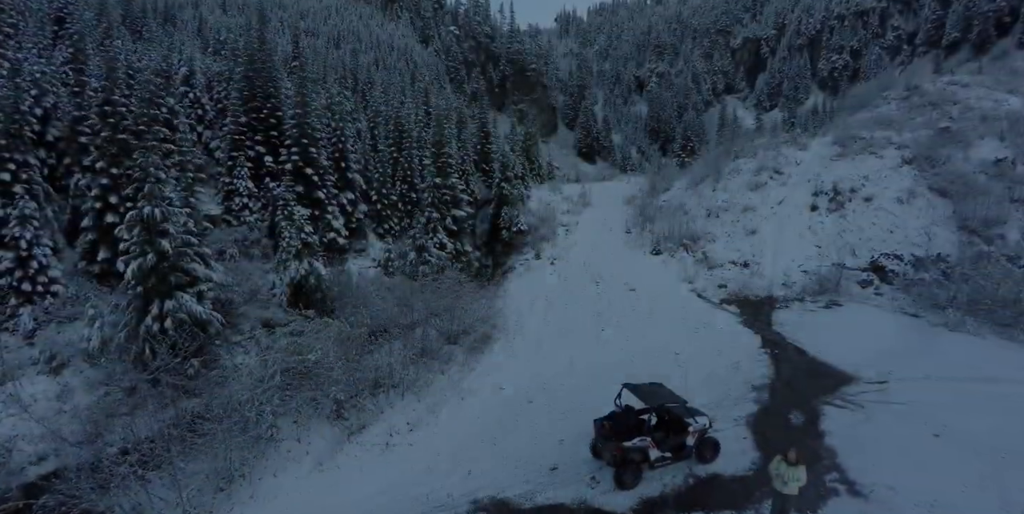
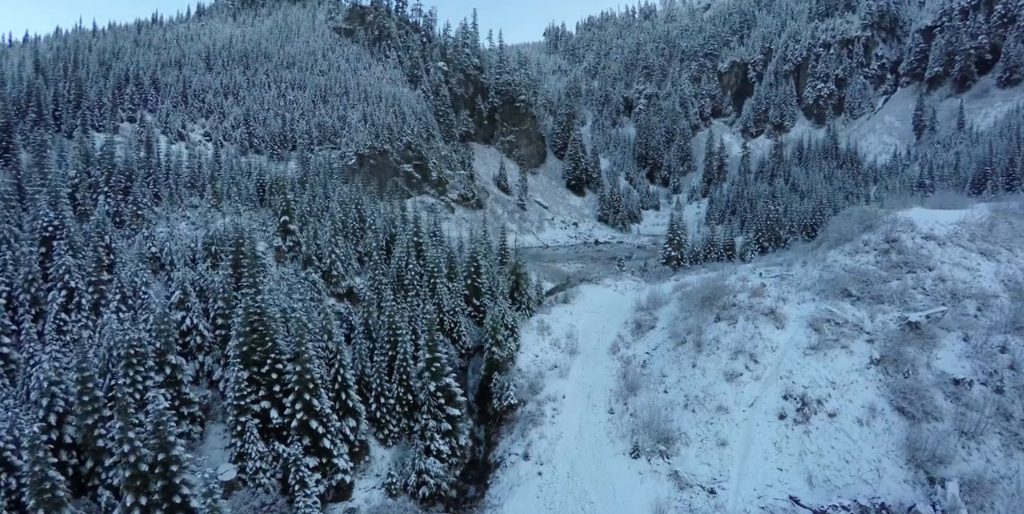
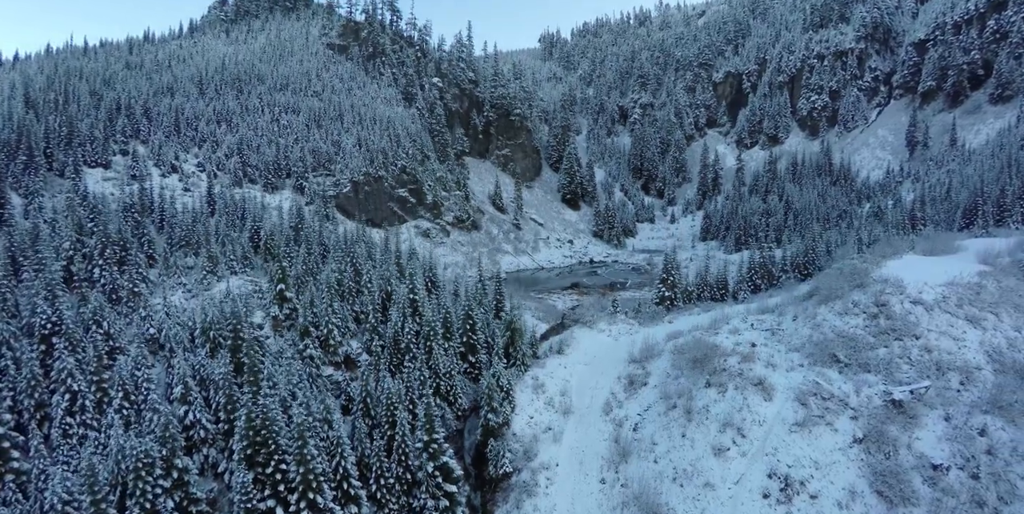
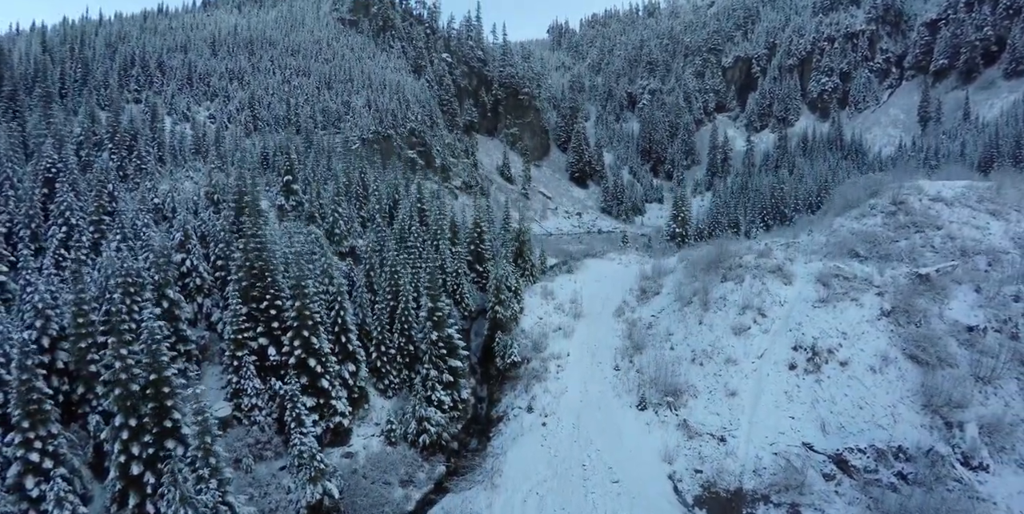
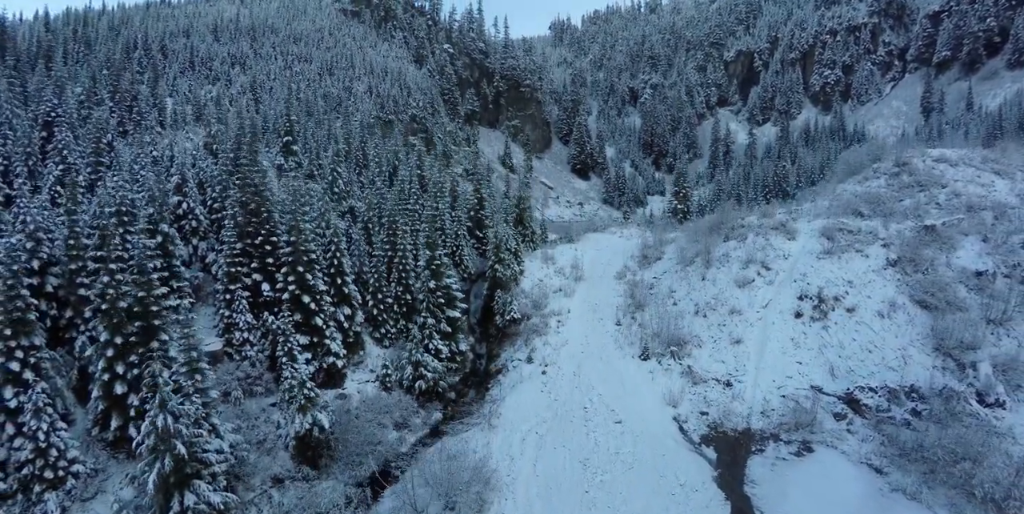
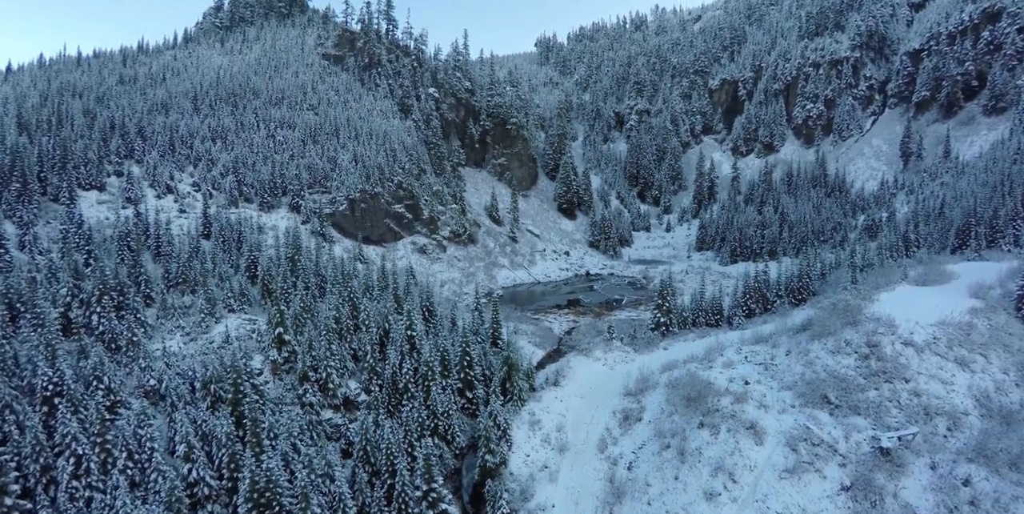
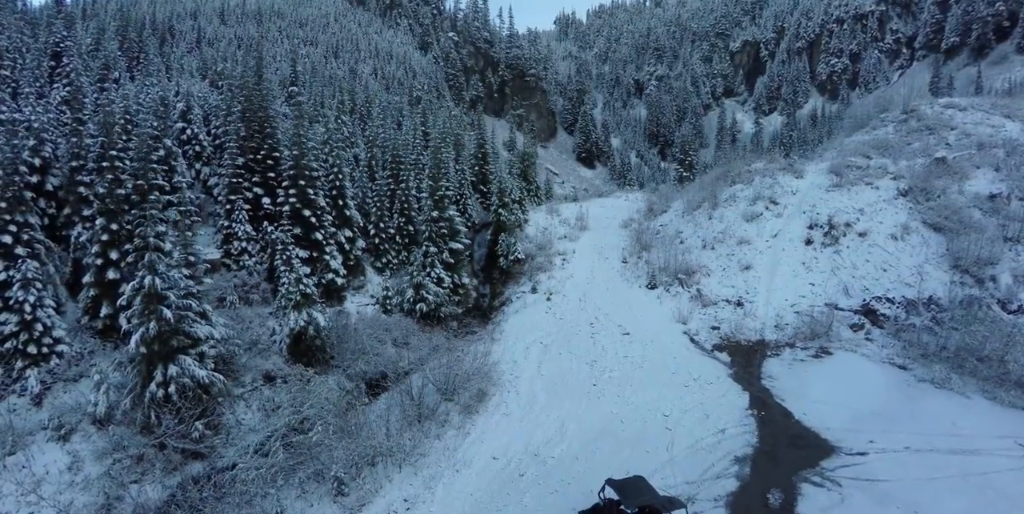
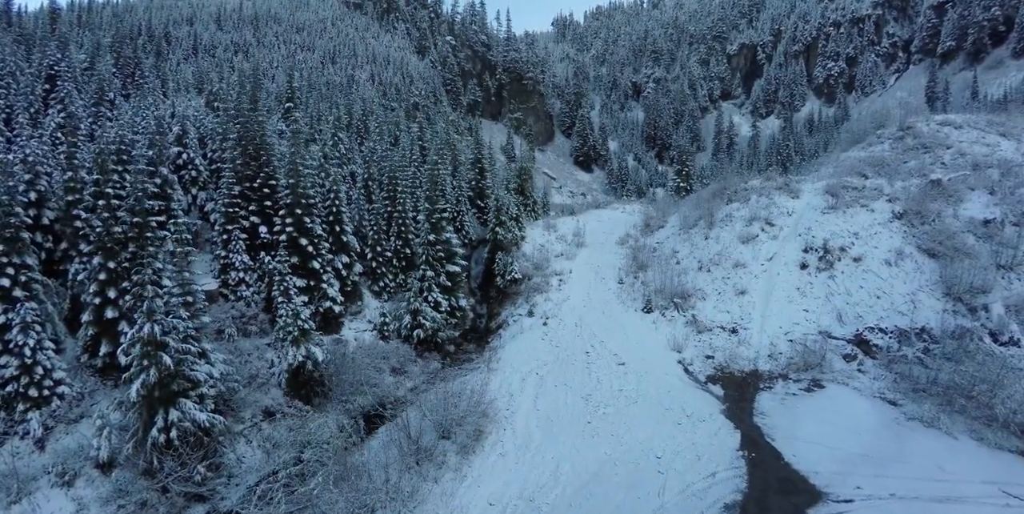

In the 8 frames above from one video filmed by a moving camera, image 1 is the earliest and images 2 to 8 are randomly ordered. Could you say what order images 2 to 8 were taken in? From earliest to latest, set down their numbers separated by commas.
7, 8, 5, 4, 2, 3, 6
